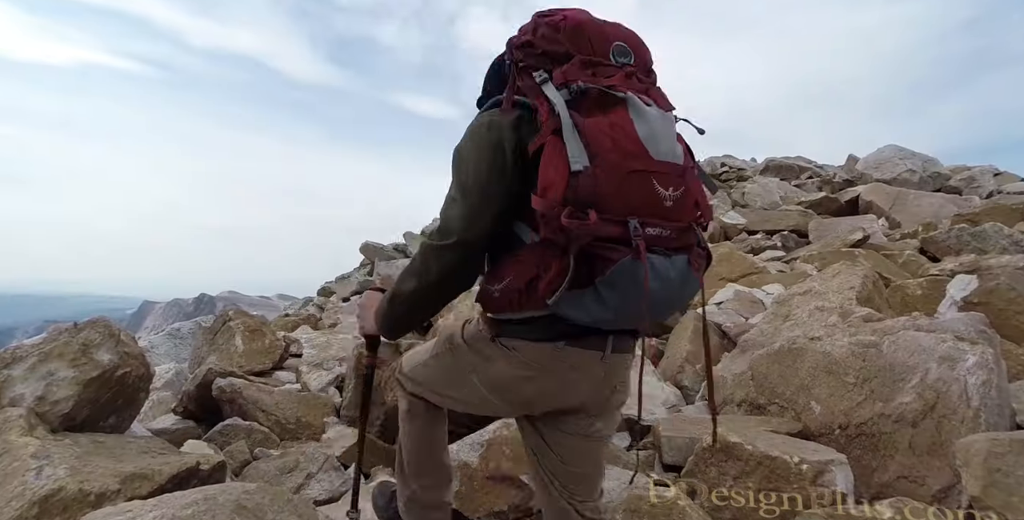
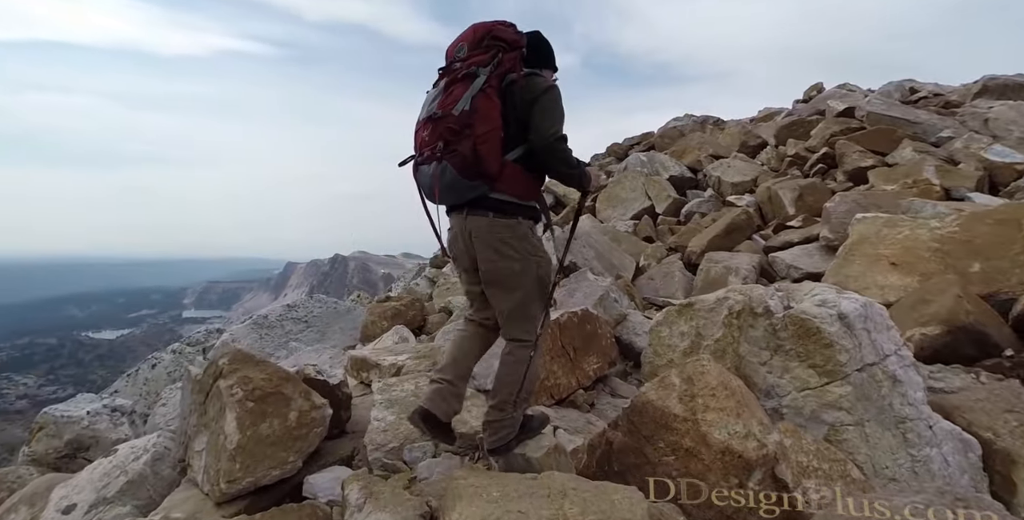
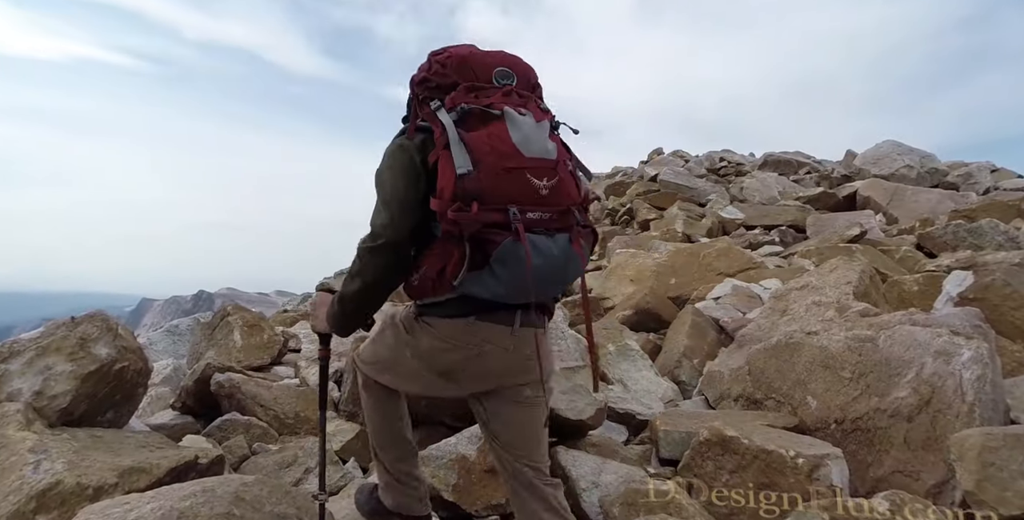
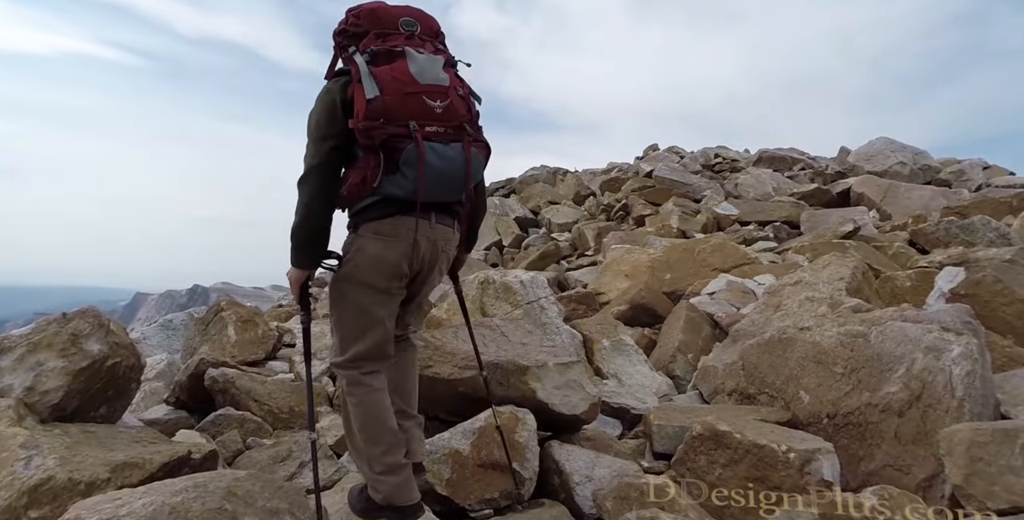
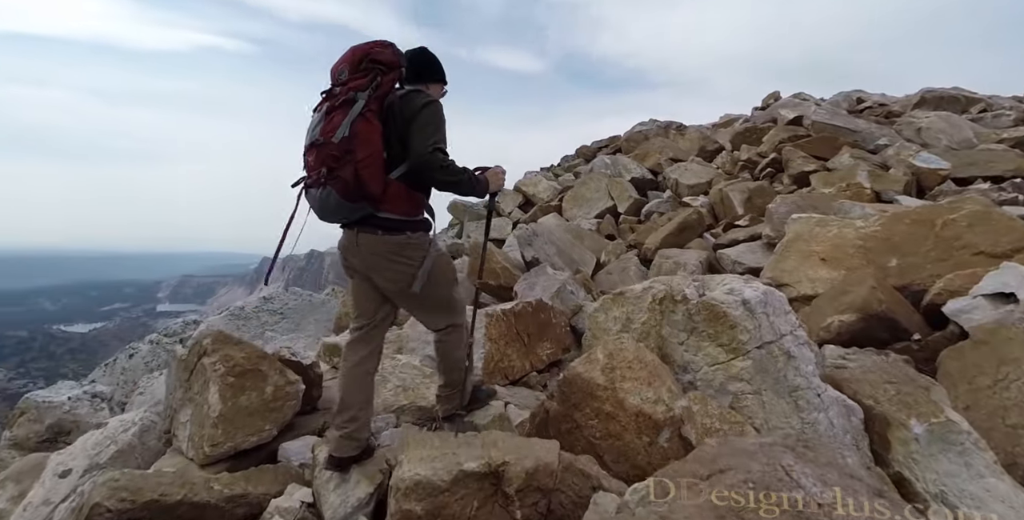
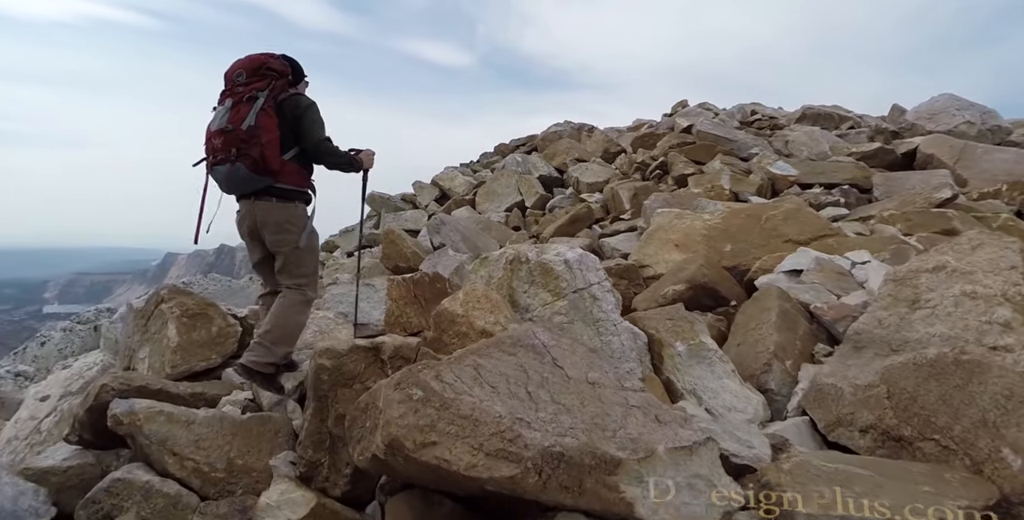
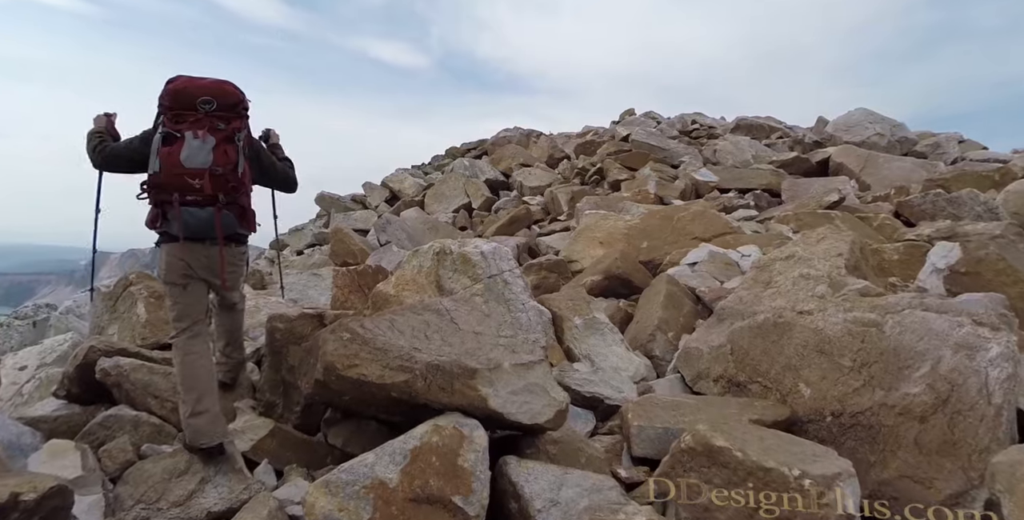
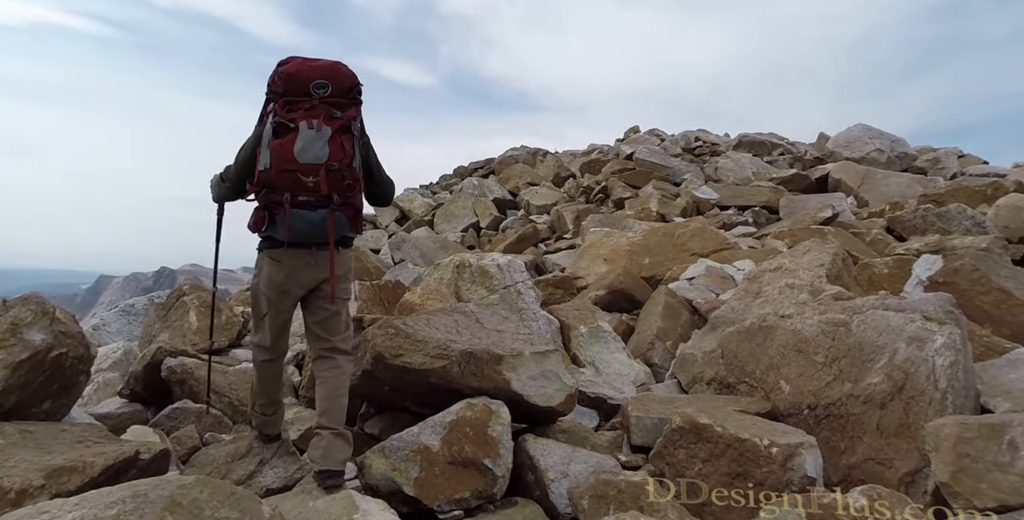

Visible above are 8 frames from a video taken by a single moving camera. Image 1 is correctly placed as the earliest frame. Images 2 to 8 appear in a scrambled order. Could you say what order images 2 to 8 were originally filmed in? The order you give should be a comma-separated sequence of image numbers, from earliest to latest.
3, 4, 8, 7, 6, 5, 2
